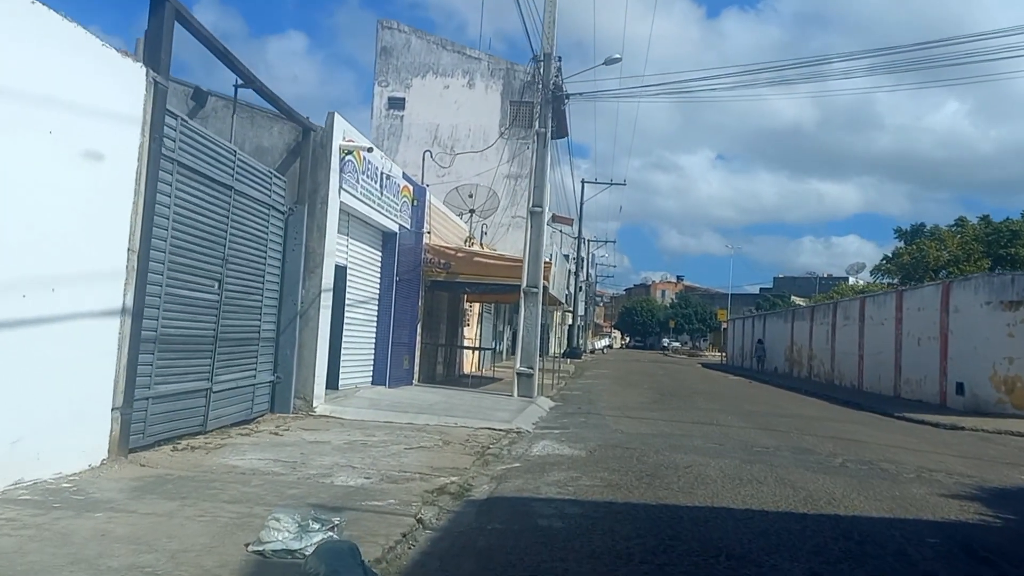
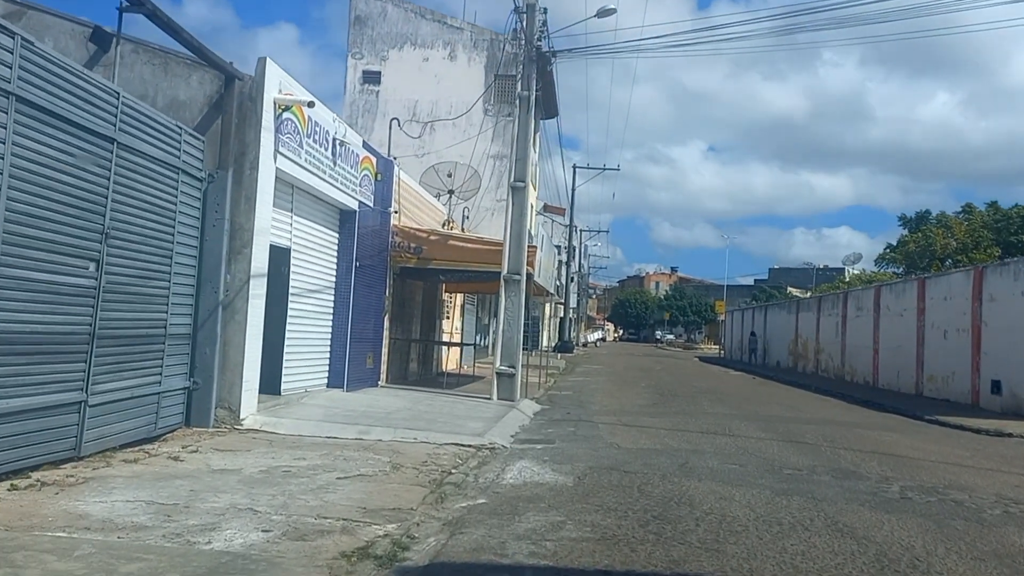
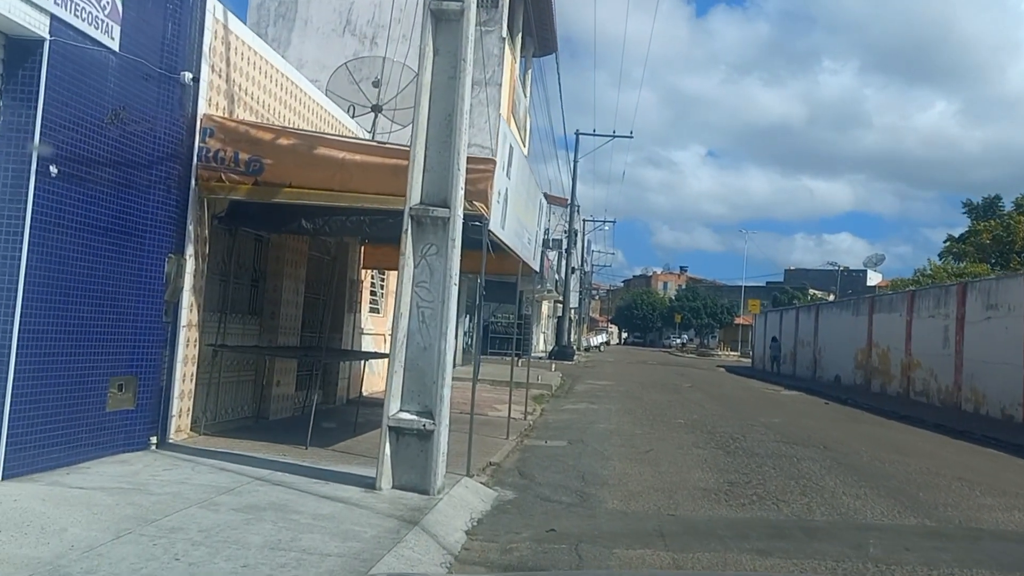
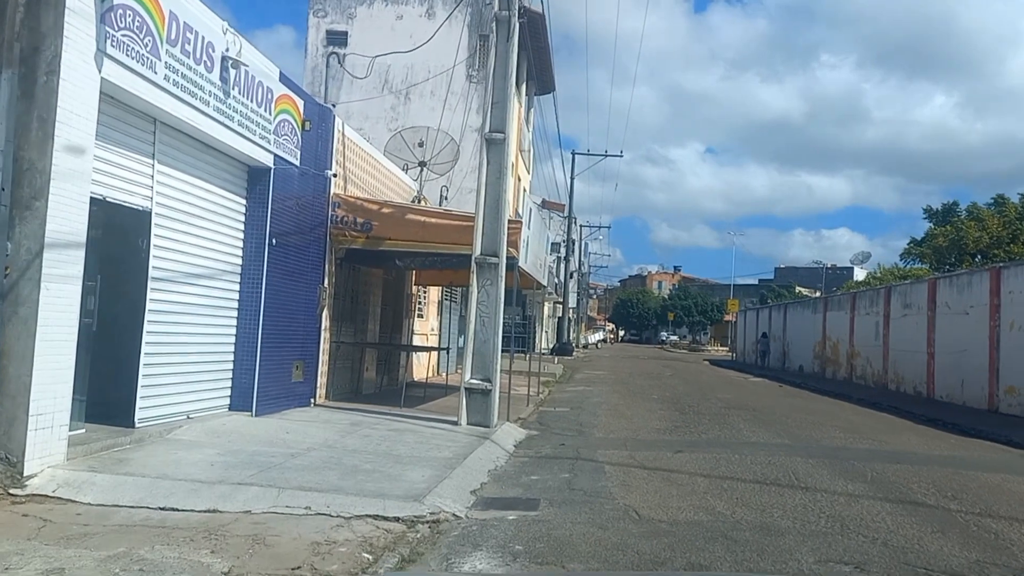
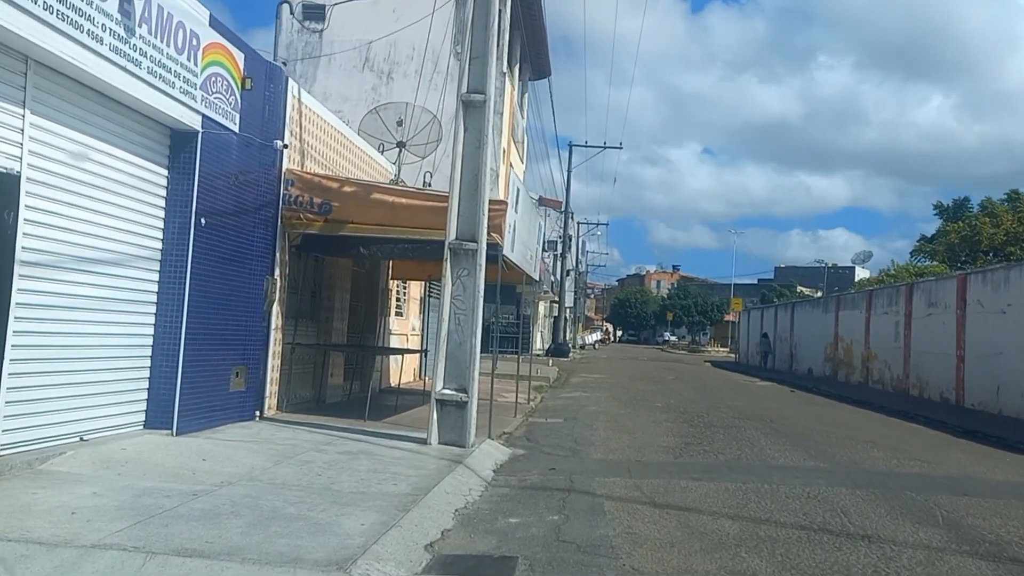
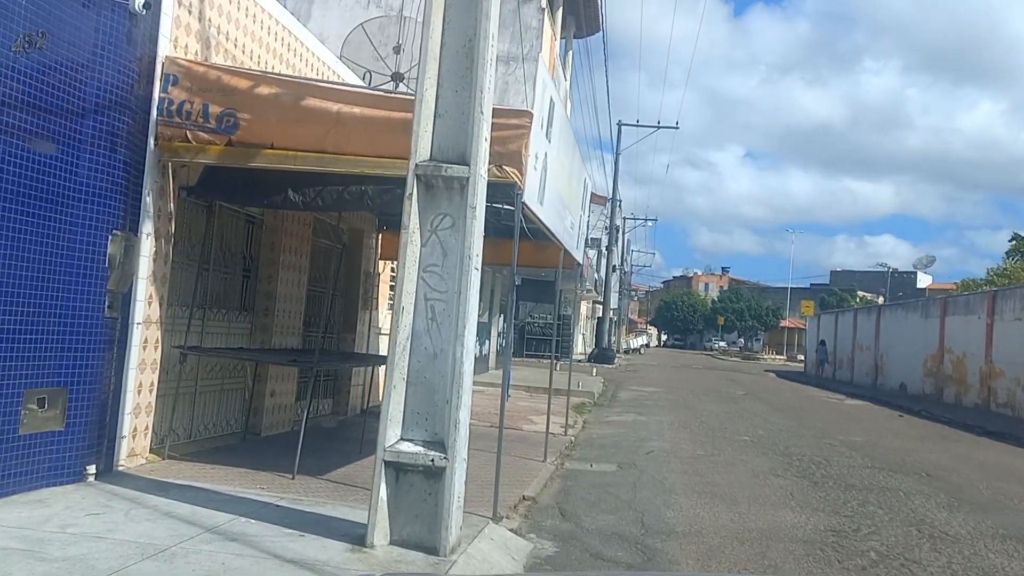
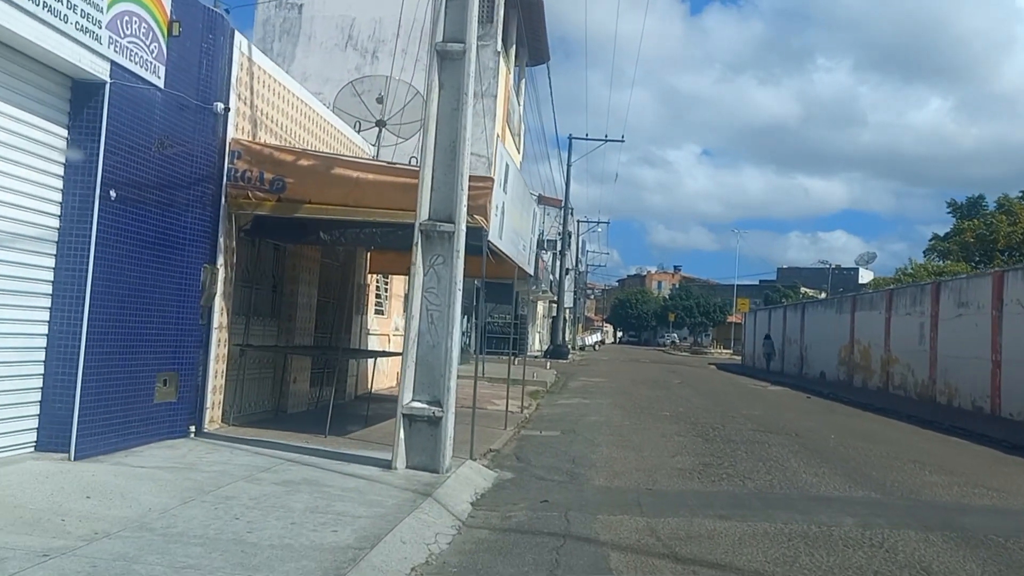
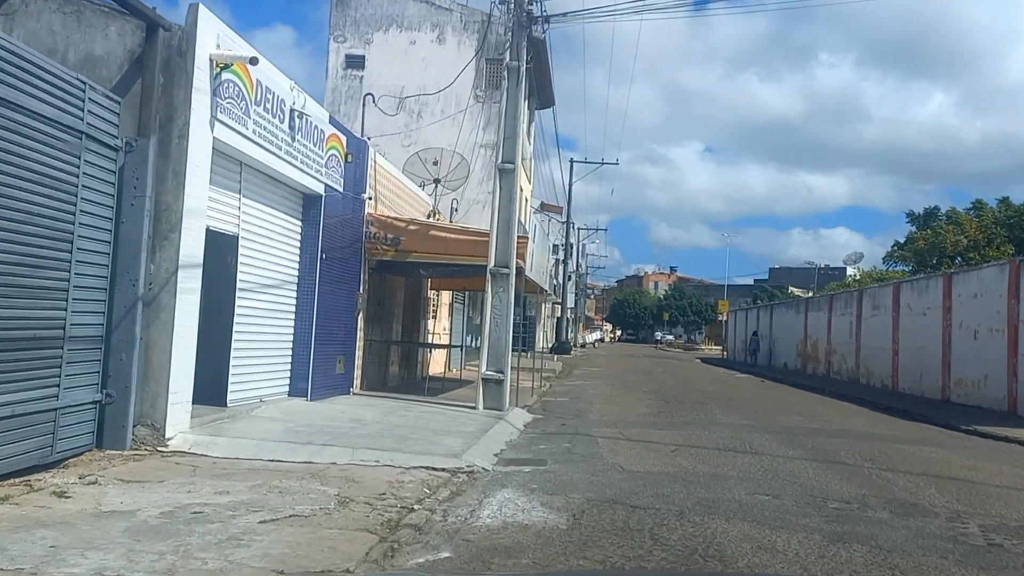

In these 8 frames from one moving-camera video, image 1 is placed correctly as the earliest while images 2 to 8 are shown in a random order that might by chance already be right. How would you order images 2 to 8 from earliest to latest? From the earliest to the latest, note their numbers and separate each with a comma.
2, 8, 4, 5, 7, 3, 6
